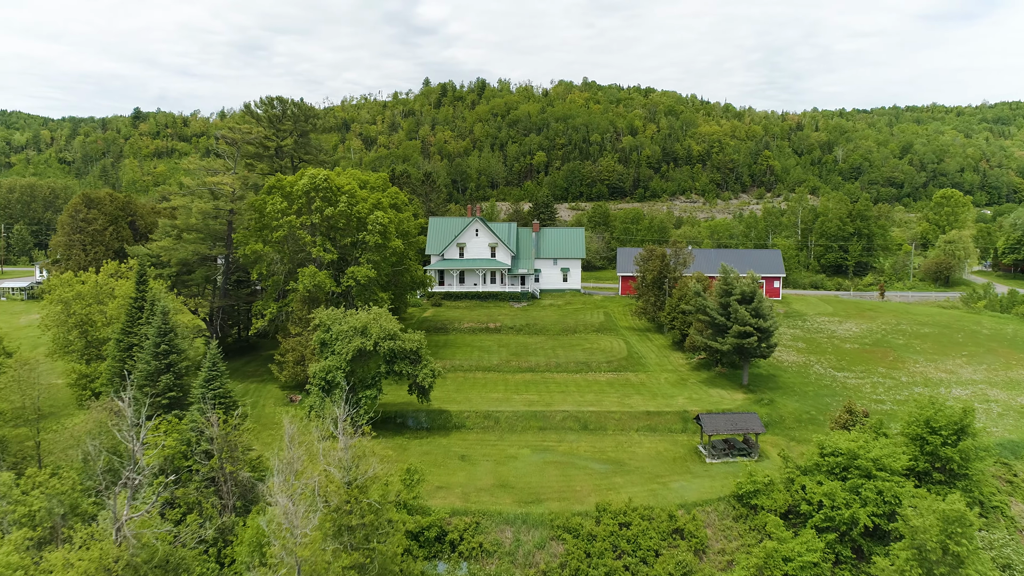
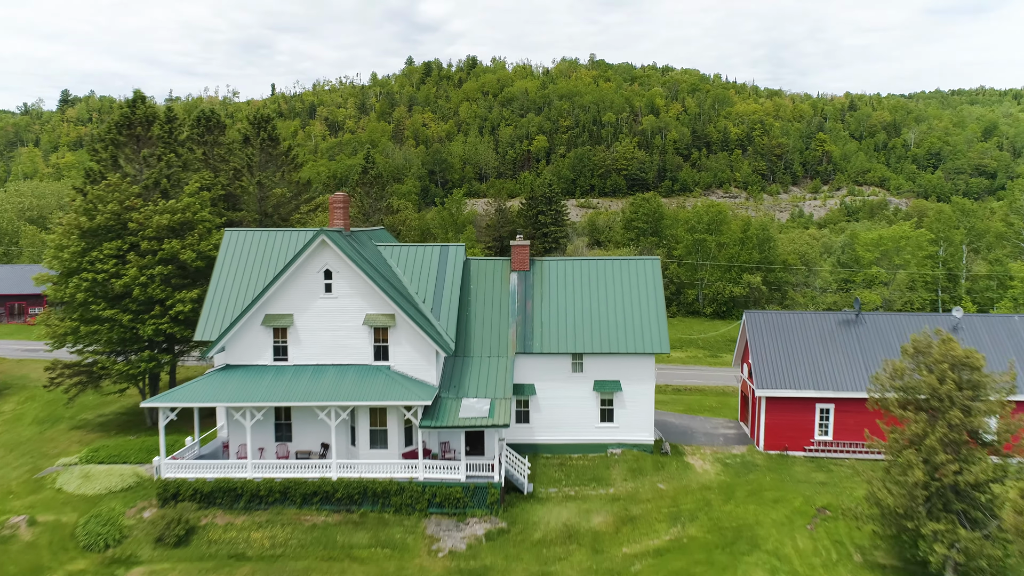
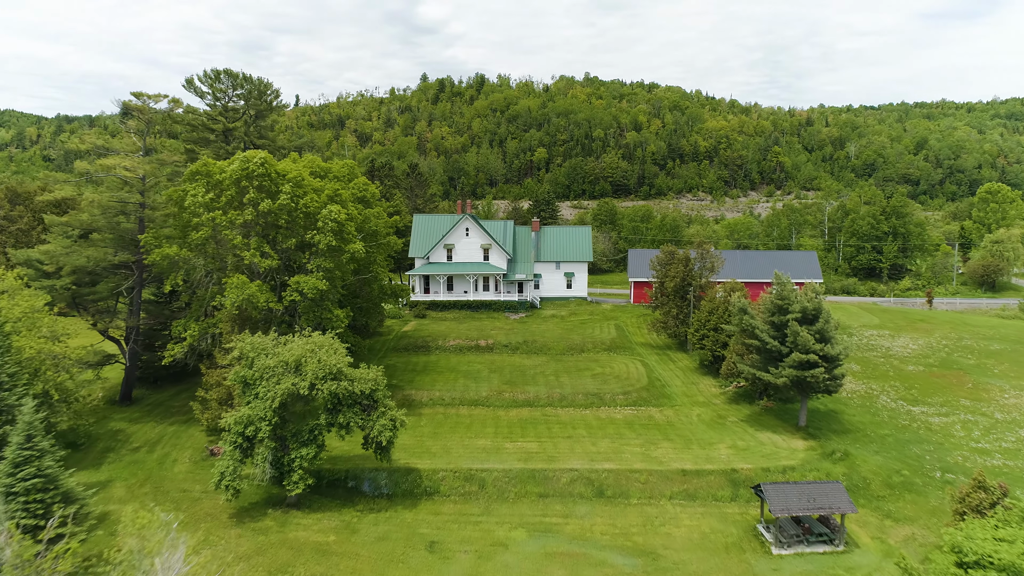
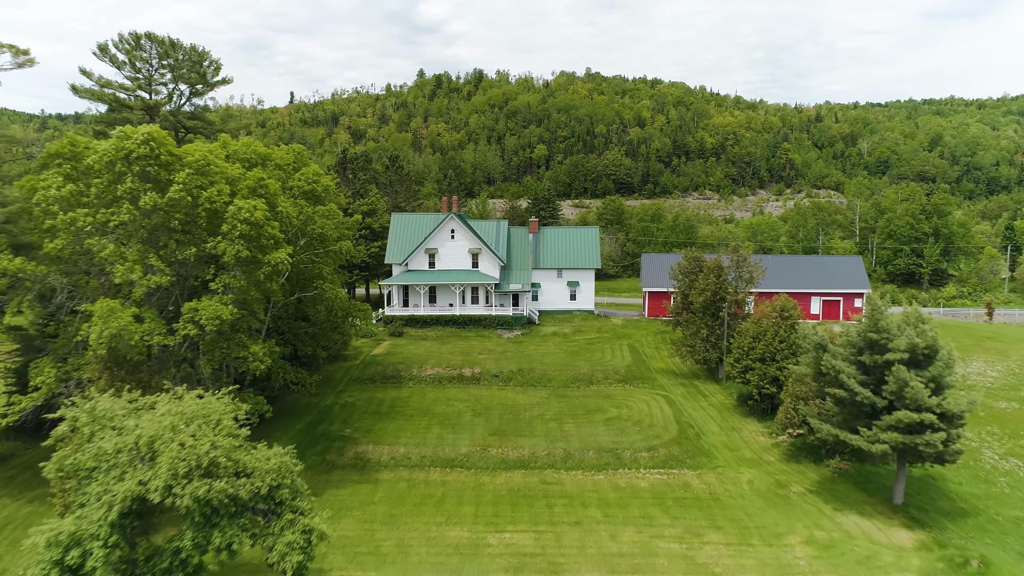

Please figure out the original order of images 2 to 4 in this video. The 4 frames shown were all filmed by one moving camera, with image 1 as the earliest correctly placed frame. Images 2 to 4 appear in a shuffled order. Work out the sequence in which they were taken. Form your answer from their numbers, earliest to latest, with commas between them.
3, 4, 2
